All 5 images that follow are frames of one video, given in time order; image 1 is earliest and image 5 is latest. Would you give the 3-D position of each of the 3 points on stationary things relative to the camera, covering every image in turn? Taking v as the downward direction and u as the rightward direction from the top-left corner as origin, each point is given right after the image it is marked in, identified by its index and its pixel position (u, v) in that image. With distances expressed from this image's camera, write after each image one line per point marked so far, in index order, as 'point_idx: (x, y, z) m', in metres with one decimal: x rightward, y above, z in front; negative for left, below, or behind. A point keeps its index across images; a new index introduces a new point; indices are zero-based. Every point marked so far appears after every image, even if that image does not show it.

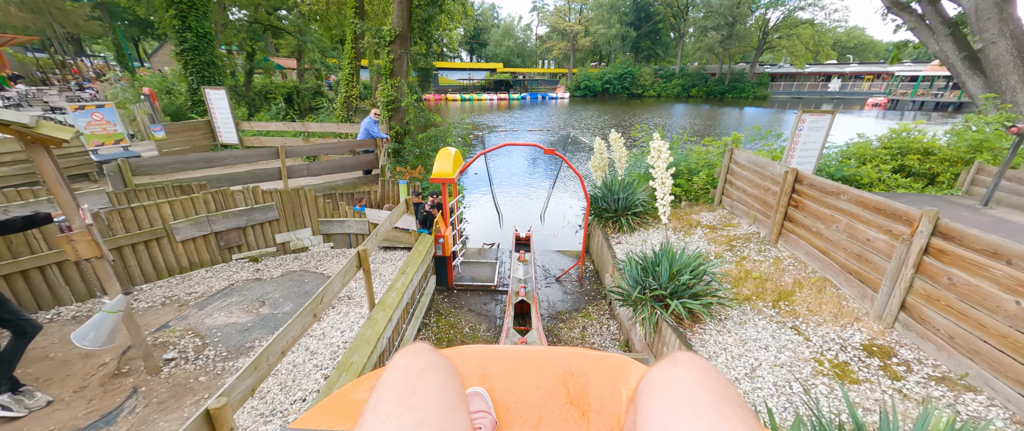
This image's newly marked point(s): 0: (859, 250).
0: (+3.6, -0.4, +3.4) m
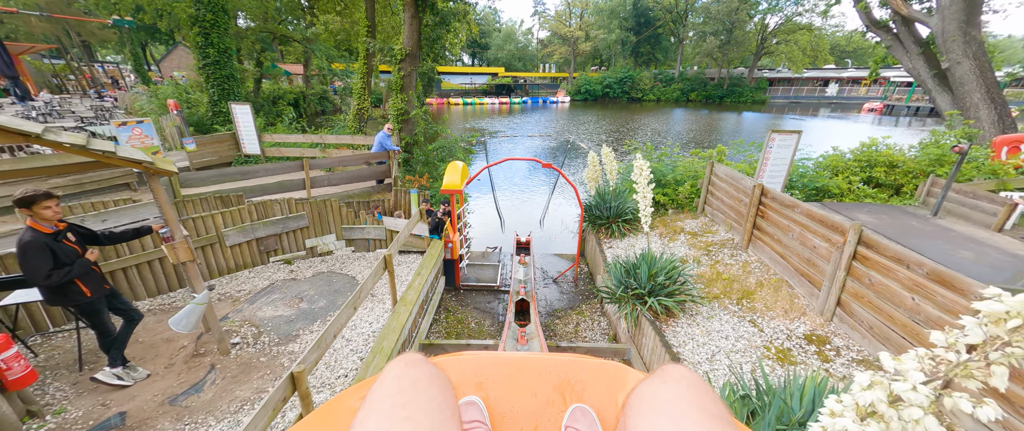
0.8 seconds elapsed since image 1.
0: (+3.6, -0.5, +4.0) m
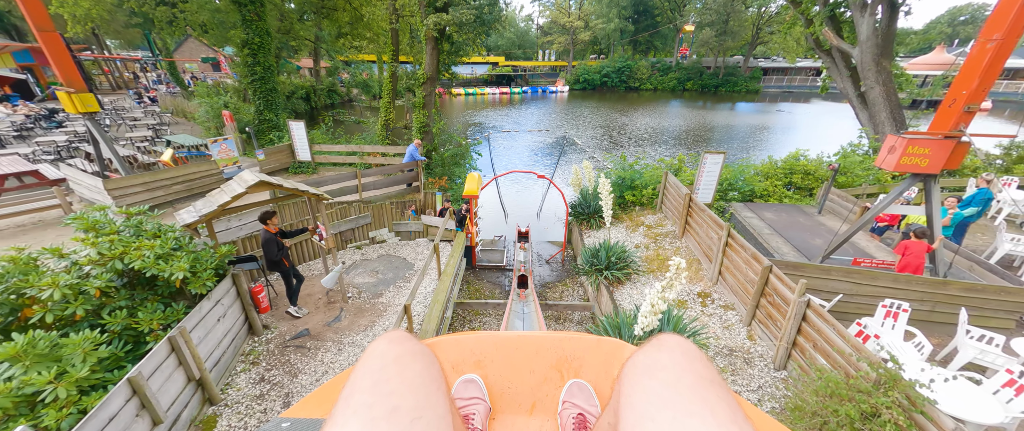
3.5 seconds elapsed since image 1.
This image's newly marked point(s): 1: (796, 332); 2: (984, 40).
0: (+3.6, -0.5, +6.2) m
1: (+3.4, -1.4, +4.0) m
2: (+5.8, +2.1, +4.1) m
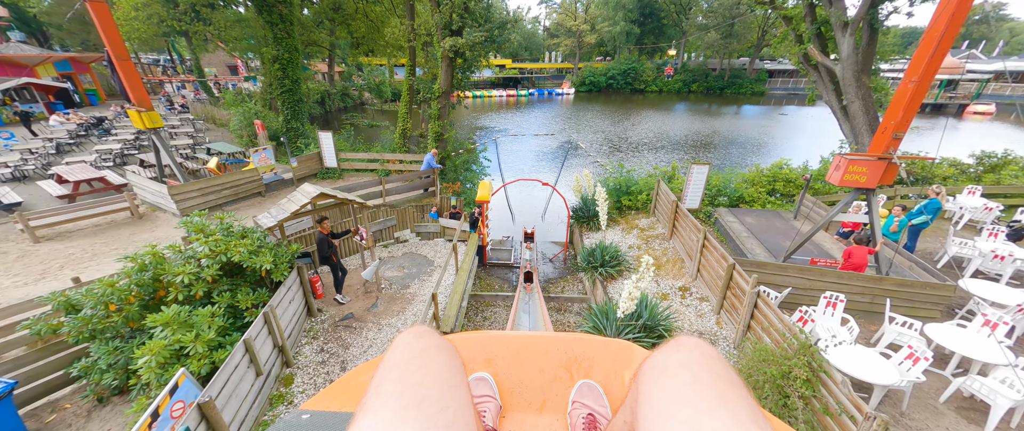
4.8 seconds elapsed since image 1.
0: (+3.8, -0.6, +7.1) m
1: (+3.5, -1.5, +4.9) m
2: (+5.9, +2.0, +5.0) m
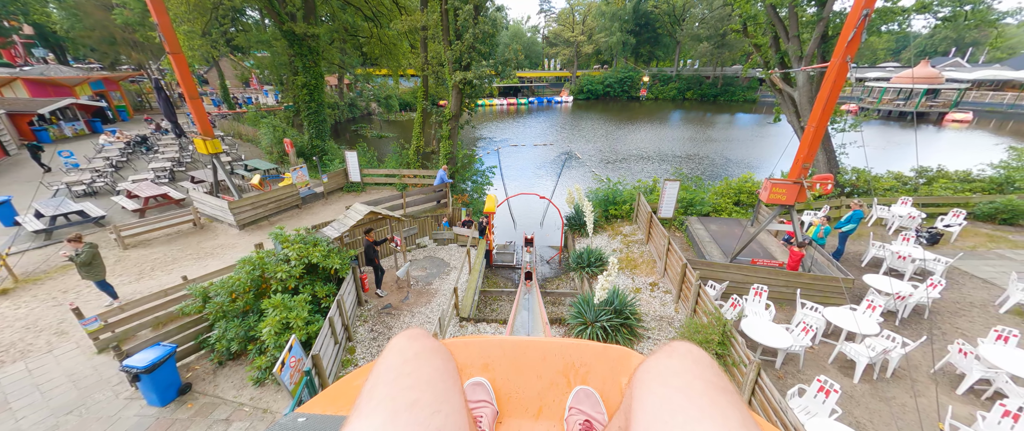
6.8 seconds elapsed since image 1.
0: (+3.9, -0.9, +8.7) m
1: (+3.6, -1.7, +6.5) m
2: (+6.0, +1.8, +6.6) m
